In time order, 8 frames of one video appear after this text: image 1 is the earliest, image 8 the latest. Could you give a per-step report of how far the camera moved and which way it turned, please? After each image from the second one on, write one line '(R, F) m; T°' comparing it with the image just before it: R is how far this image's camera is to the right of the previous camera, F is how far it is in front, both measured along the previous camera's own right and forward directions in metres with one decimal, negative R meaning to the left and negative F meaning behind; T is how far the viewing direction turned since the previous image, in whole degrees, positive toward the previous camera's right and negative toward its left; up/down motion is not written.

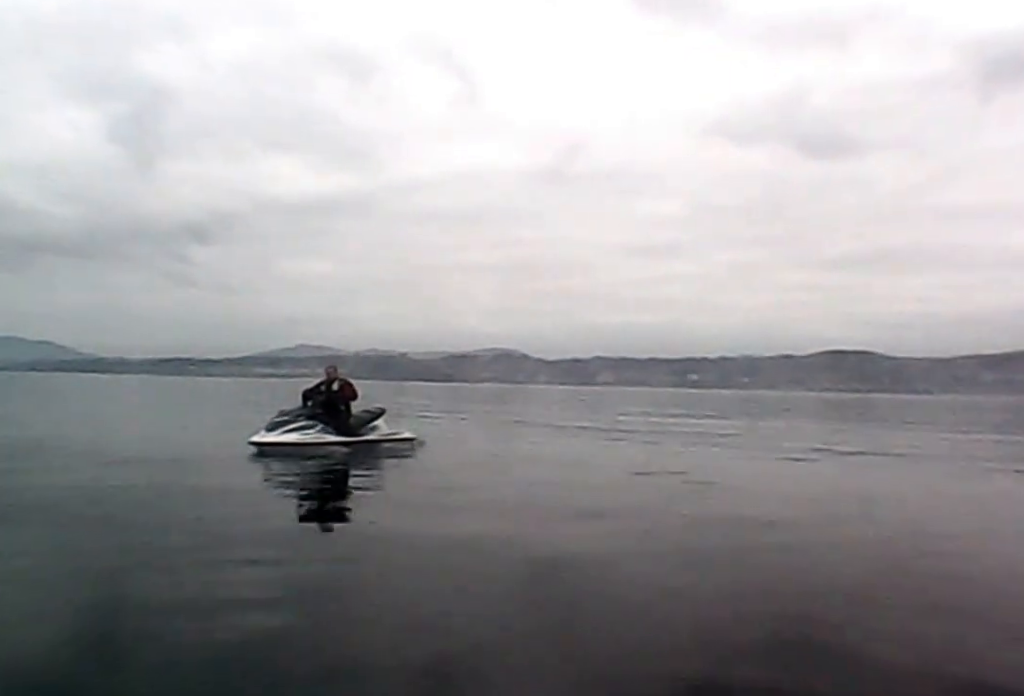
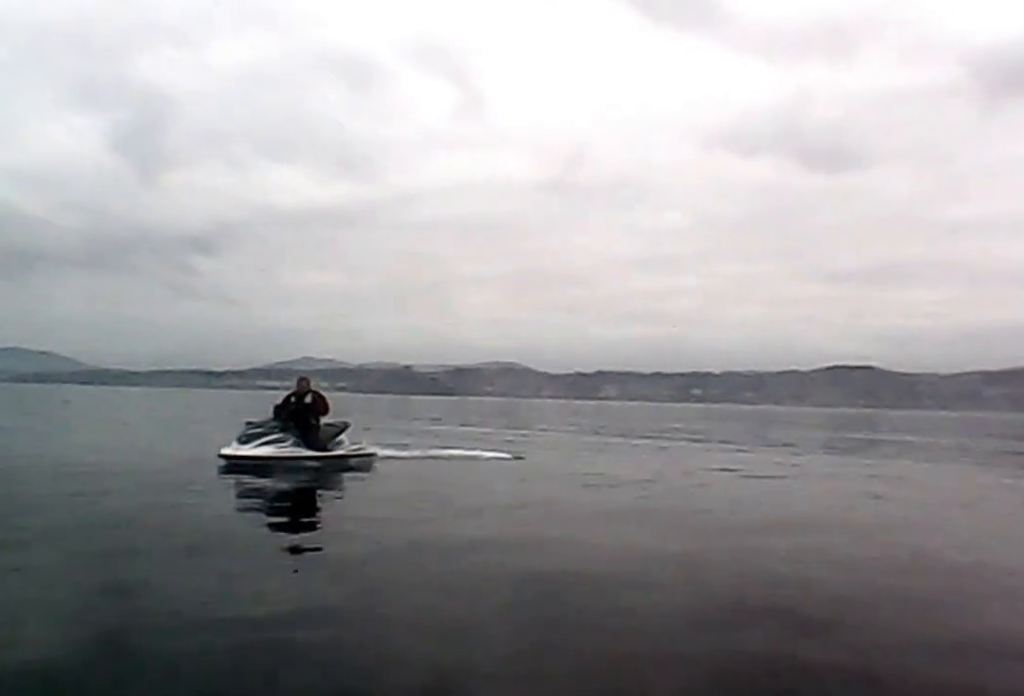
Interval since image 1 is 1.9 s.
(+0.8, +0.4) m; 0°
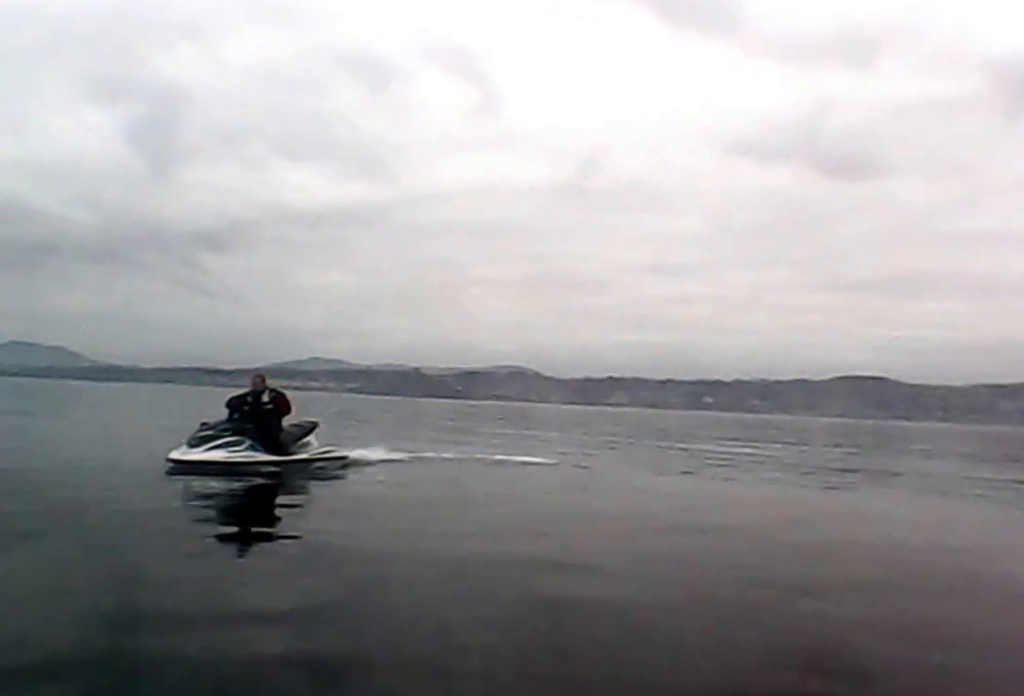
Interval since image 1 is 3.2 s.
(+1.0, +1.5) m; -1°
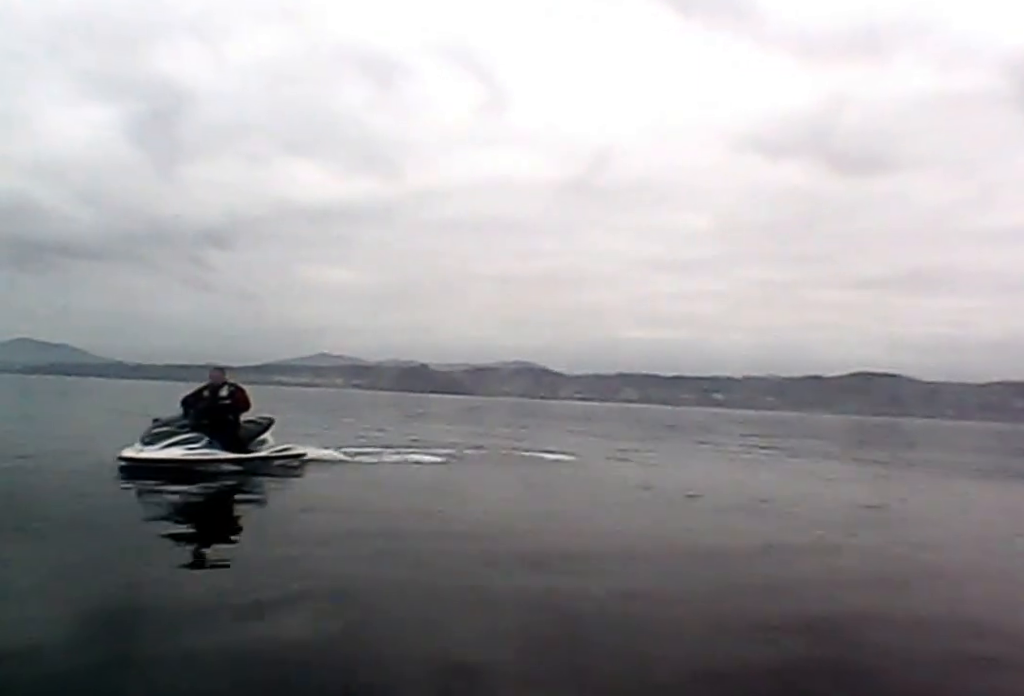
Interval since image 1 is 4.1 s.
(+1.0, +1.1) m; -1°
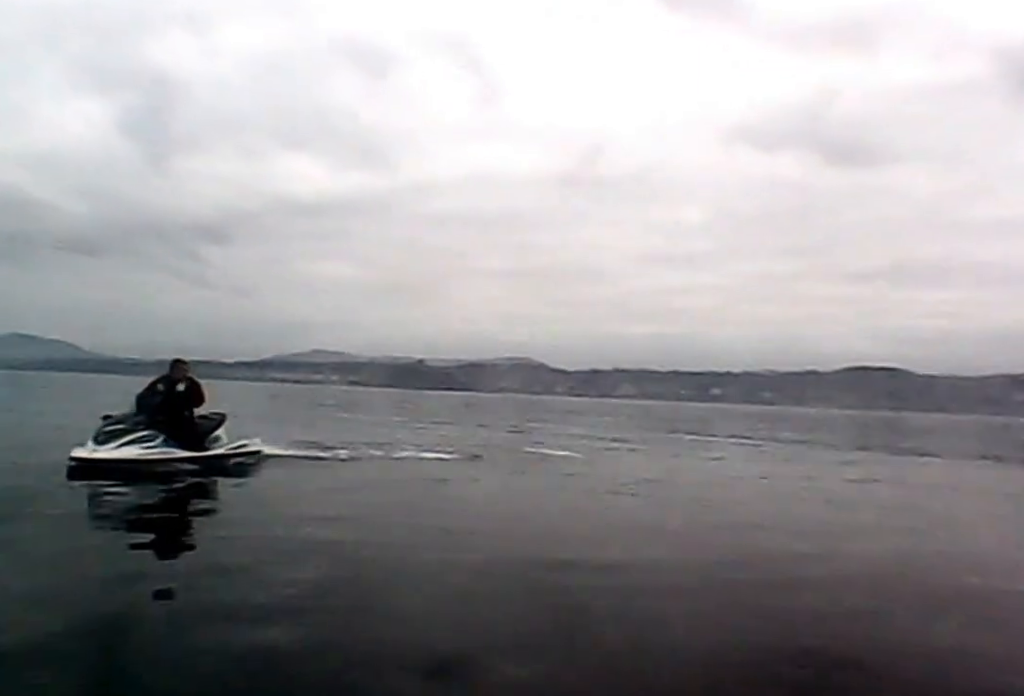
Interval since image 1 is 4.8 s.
(+0.6, +1.0) m; 0°
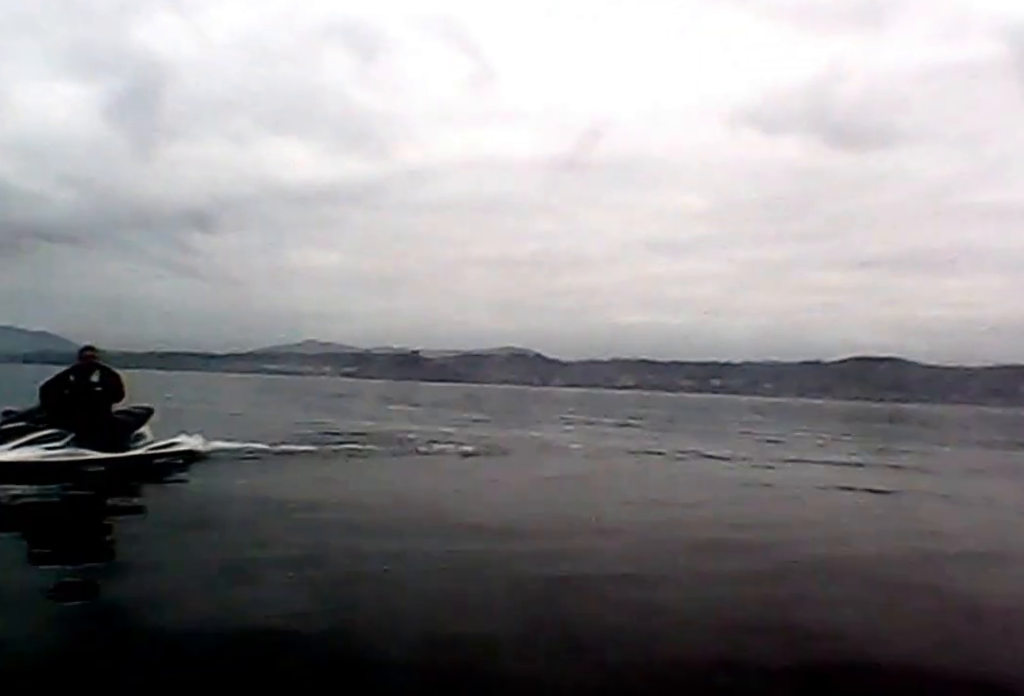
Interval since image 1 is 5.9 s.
(+0.6, +2.7) m; 0°
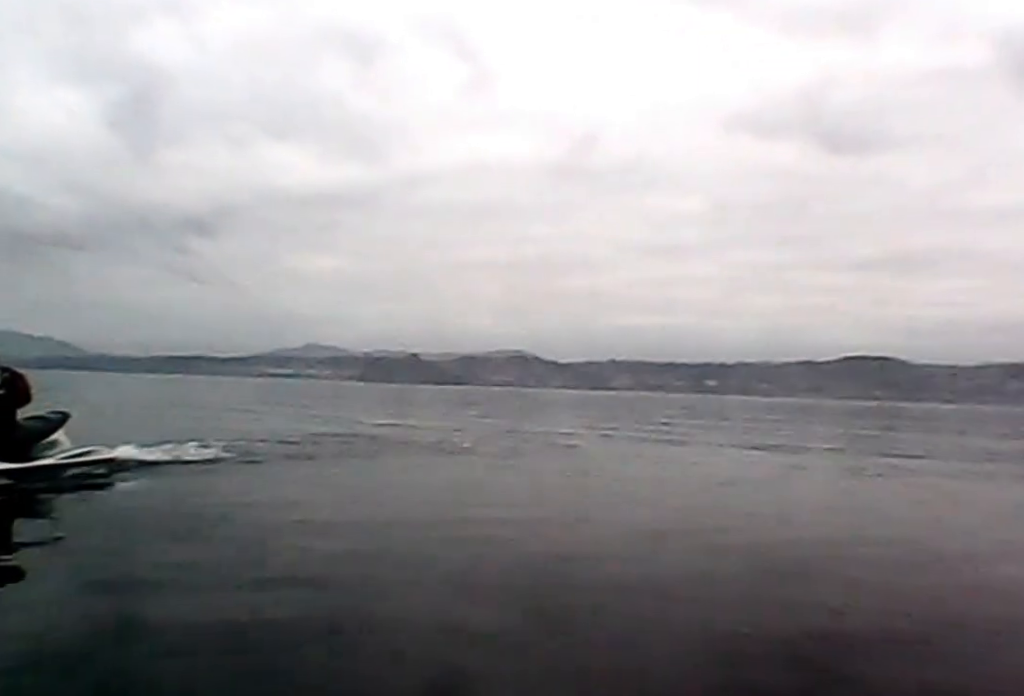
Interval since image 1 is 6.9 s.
(+2.3, -0.5) m; -1°
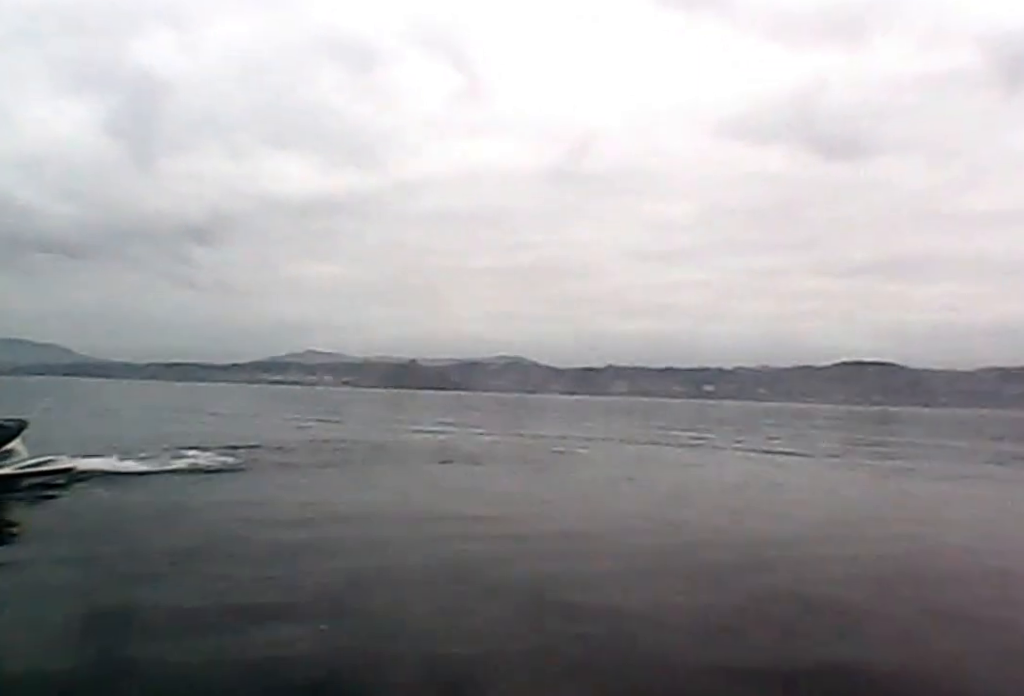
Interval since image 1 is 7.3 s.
(+0.8, +0.1) m; 0°
